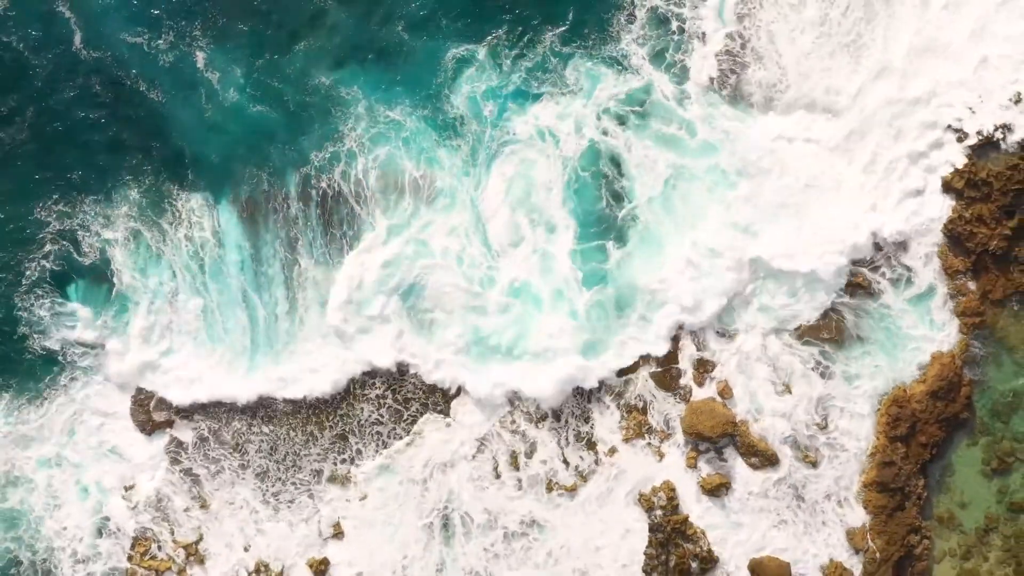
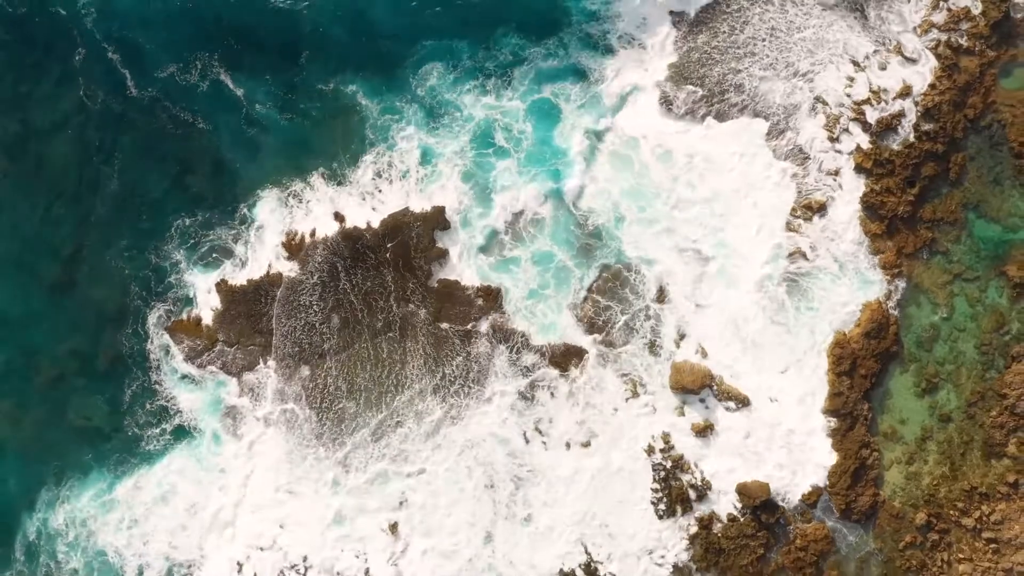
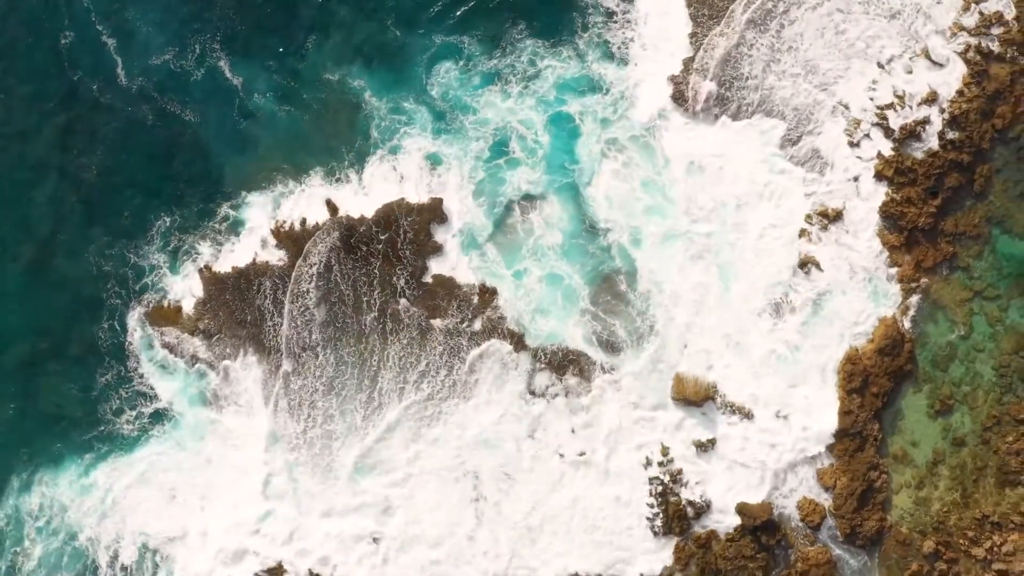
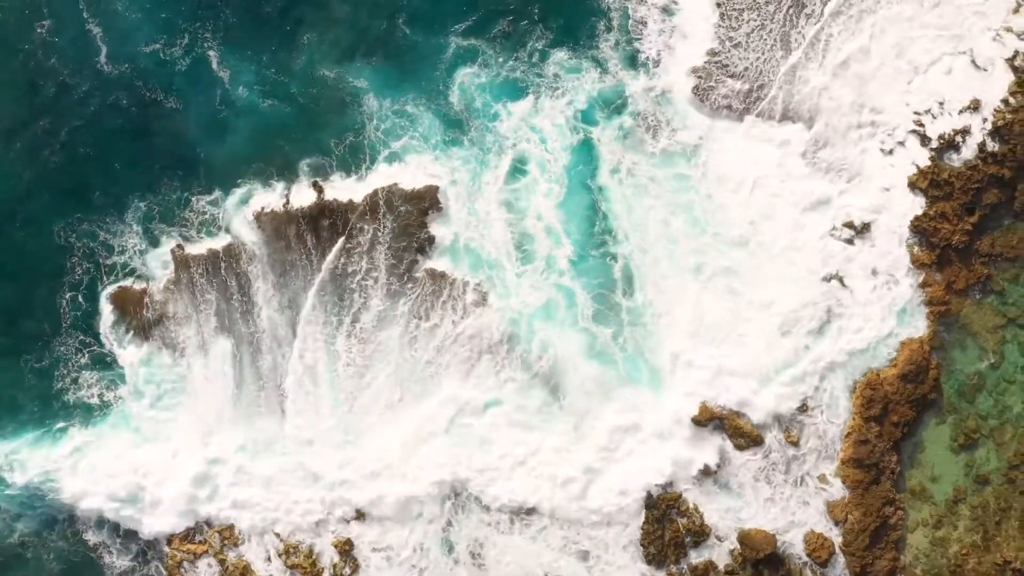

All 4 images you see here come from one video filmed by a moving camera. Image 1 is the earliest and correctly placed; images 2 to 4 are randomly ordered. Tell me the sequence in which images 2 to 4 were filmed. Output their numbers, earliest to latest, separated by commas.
4, 3, 2
